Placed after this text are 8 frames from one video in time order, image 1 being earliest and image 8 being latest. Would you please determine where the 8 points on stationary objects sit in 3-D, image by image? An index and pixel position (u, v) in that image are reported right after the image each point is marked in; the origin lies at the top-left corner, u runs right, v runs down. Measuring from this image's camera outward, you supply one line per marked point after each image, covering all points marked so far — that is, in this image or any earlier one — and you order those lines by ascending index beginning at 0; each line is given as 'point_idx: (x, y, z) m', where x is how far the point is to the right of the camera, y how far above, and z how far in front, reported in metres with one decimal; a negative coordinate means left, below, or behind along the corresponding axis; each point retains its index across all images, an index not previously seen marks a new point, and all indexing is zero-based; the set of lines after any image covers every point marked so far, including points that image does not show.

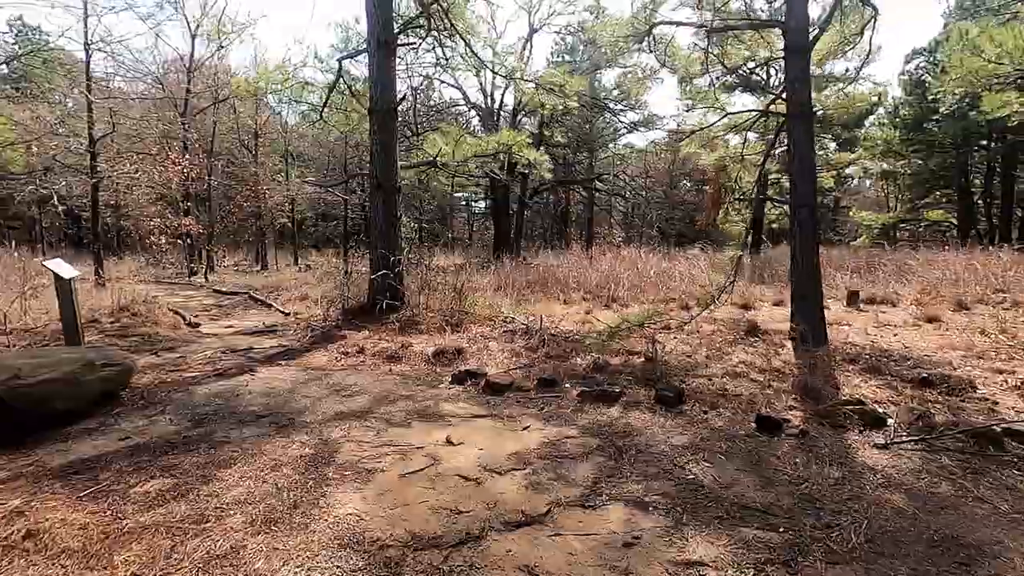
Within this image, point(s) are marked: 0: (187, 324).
0: (-4.2, -0.5, +7.0) m
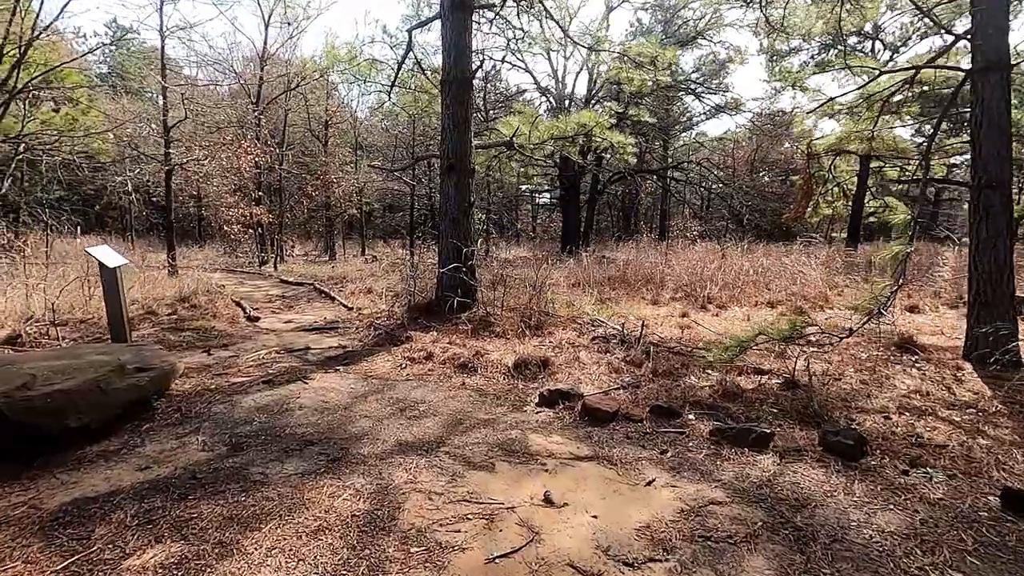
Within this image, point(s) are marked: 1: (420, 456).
0: (-3.2, -0.4, +6.5) m
1: (-0.5, -0.9, +2.8) m
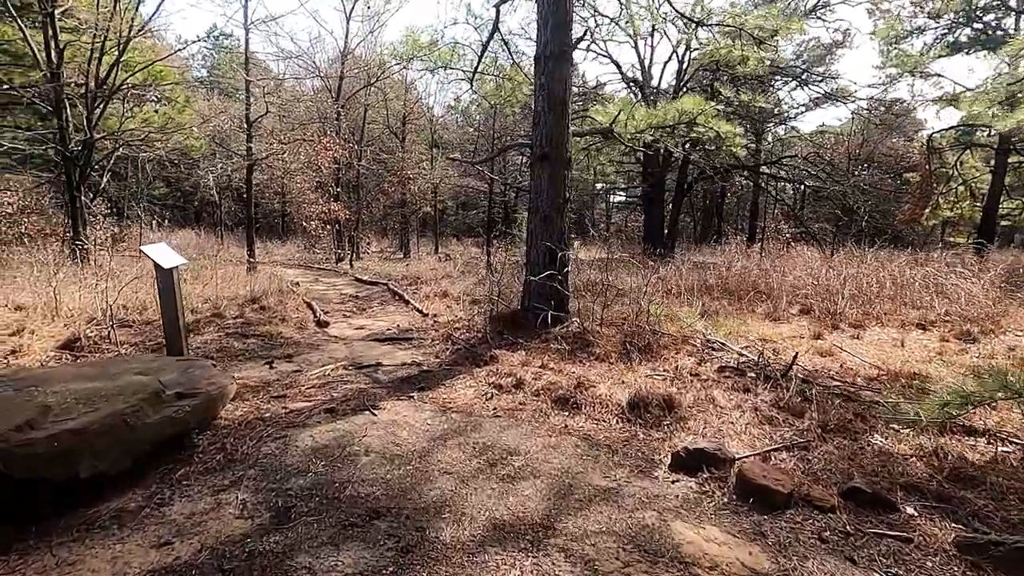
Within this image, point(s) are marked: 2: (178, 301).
0: (-2.2, -0.4, +6.0) m
1: (0.0, -1.0, +2.0) m
2: (-2.5, -0.1, +4.0) m
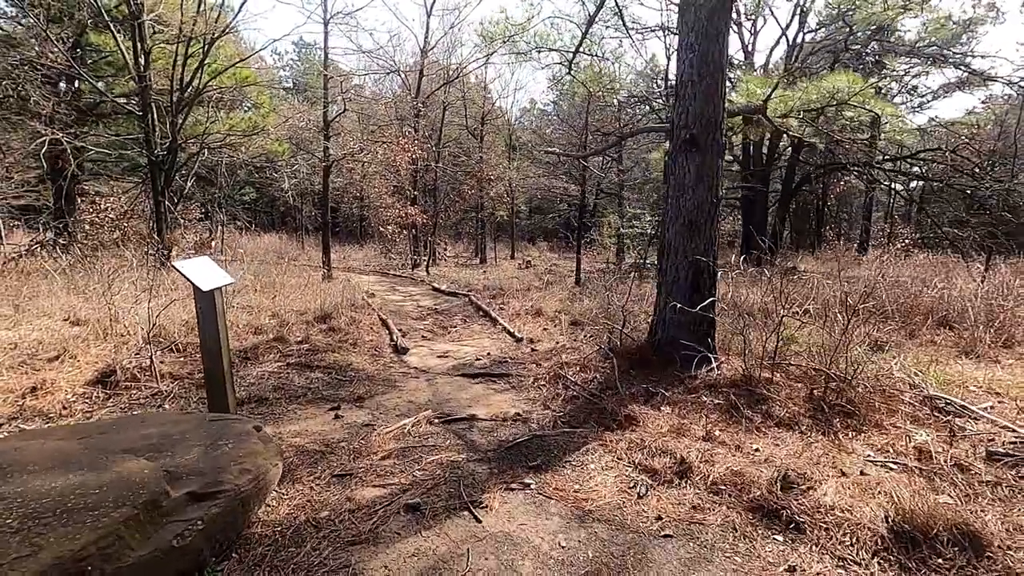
0: (-1.1, -0.6, +5.1) m
1: (+0.6, -1.2, +0.8) m
2: (-1.7, -0.3, +3.1) m
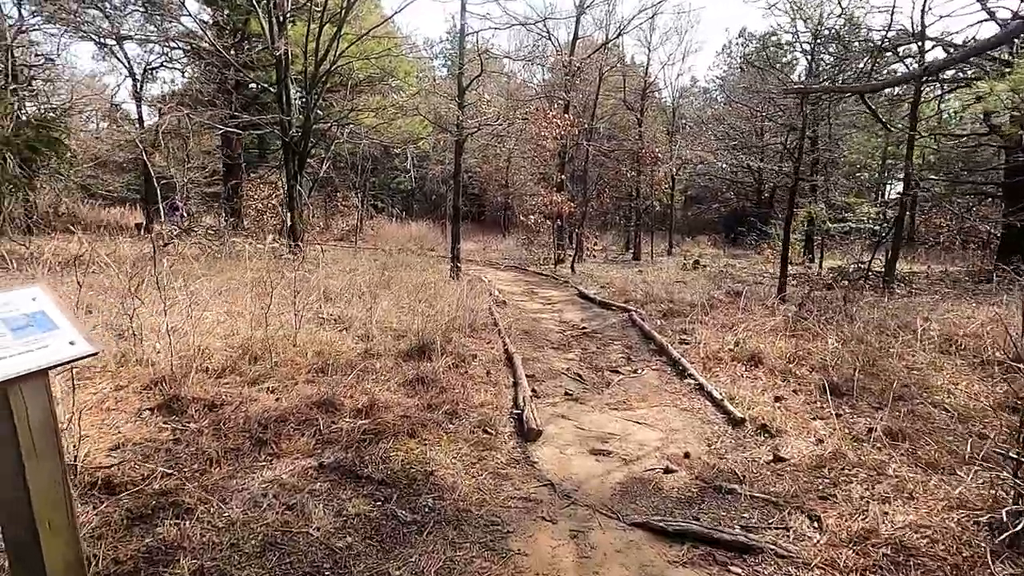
0: (0.0, -0.7, +3.0) m
1: (+0.5, -1.5, -1.6) m
2: (-1.0, -0.4, +1.2) m
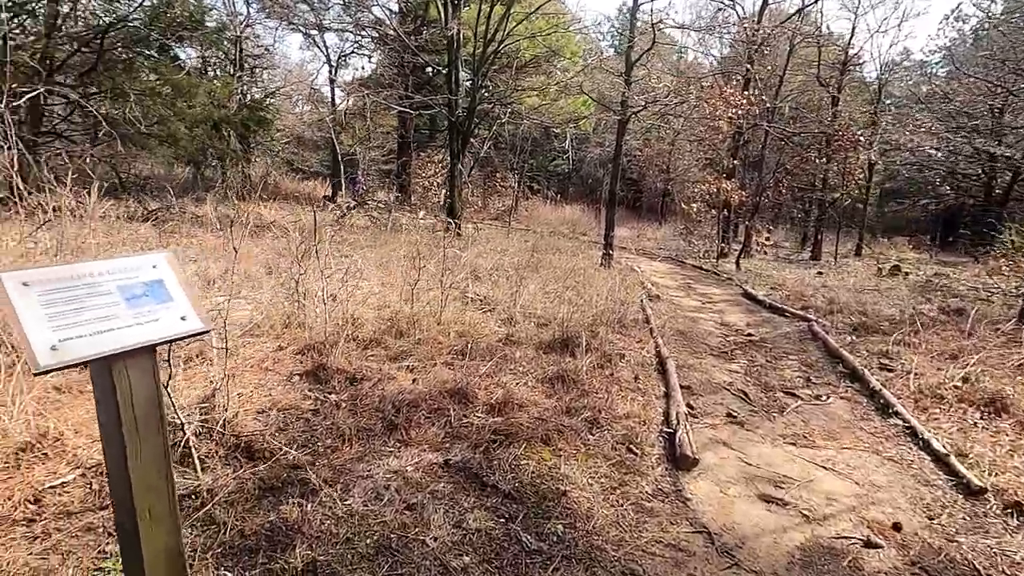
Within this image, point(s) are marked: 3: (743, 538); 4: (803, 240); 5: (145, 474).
0: (+0.7, -0.7, +2.5) m
1: (-0.1, -1.6, -2.0) m
2: (-0.7, -0.4, +1.1) m
3: (+0.8, -0.9, +1.9) m
4: (+8.6, +1.4, +15.8) m
5: (-0.7, -0.4, +1.1) m
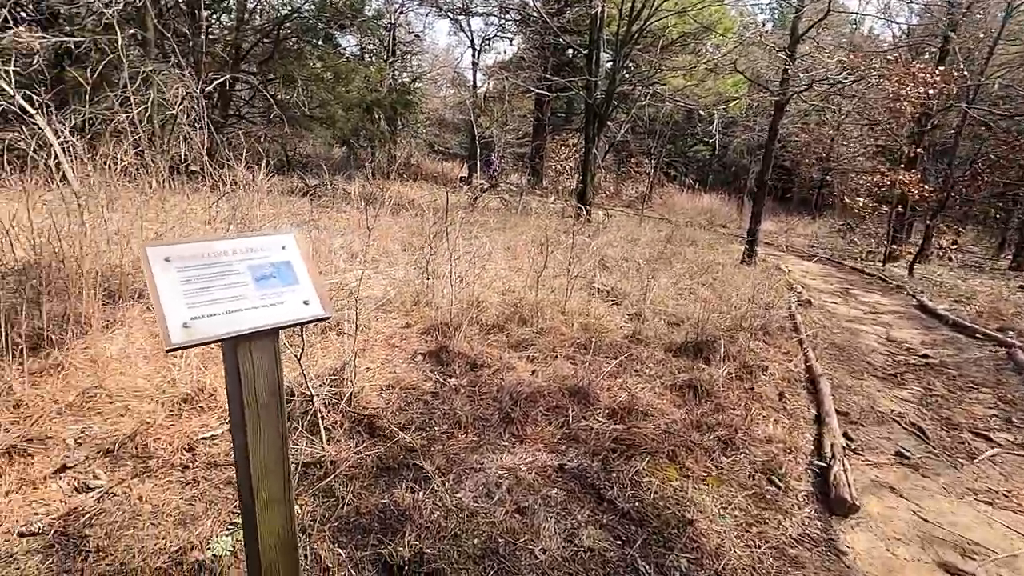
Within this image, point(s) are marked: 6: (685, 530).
0: (+1.2, -0.8, +2.2) m
1: (-0.7, -1.6, -2.0) m
2: (-0.5, -0.3, +1.1) m
3: (+1.2, -1.0, +1.6) m
4: (+12.1, +1.0, +13.2) m
5: (-0.5, -0.3, +1.1) m
6: (+0.6, -0.8, +1.8) m
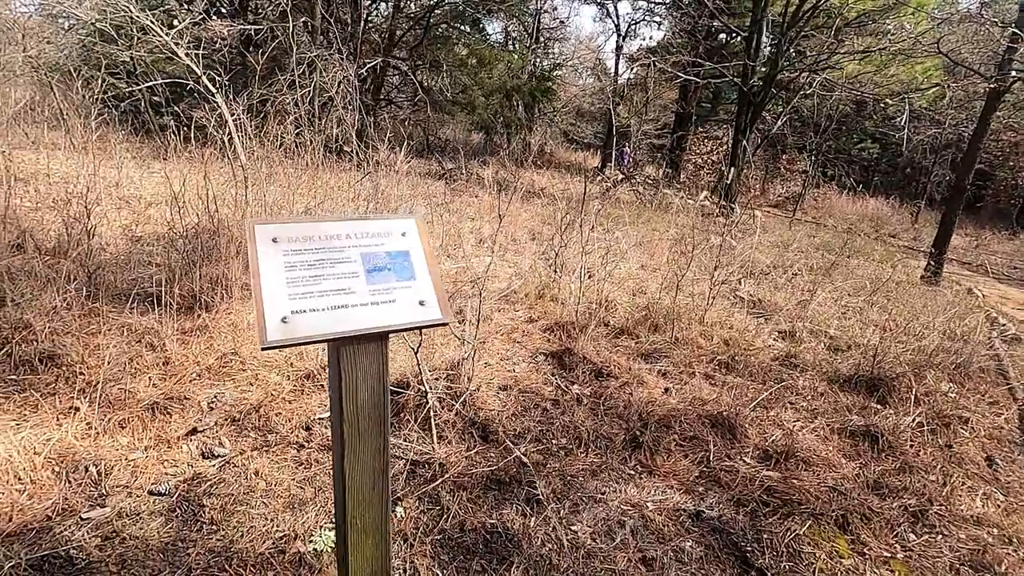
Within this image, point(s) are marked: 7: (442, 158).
0: (+1.6, -0.9, +1.6) m
1: (-1.2, -1.6, -2.0) m
2: (-0.2, -0.3, +0.9) m
3: (+1.4, -1.1, +1.0) m
4: (+14.8, 0.0, +9.9) m
5: (-0.3, -0.3, +0.9) m
6: (+0.9, -0.9, +1.4) m
7: (-1.0, +1.8, +7.5) m
